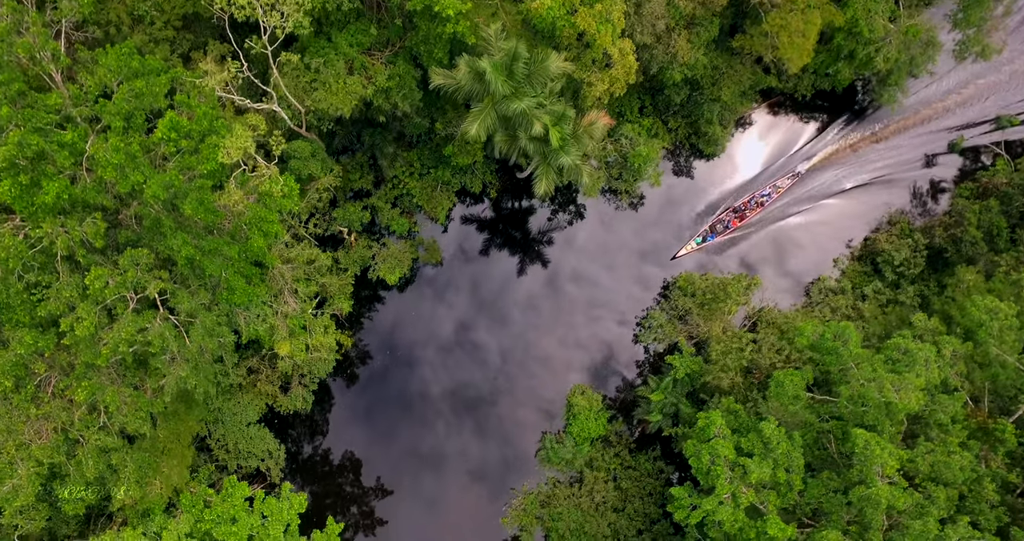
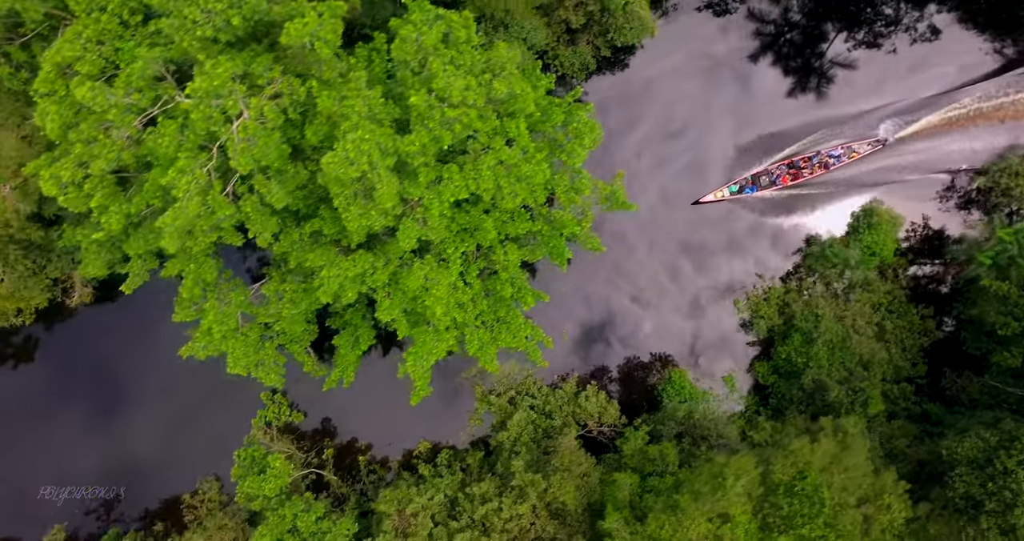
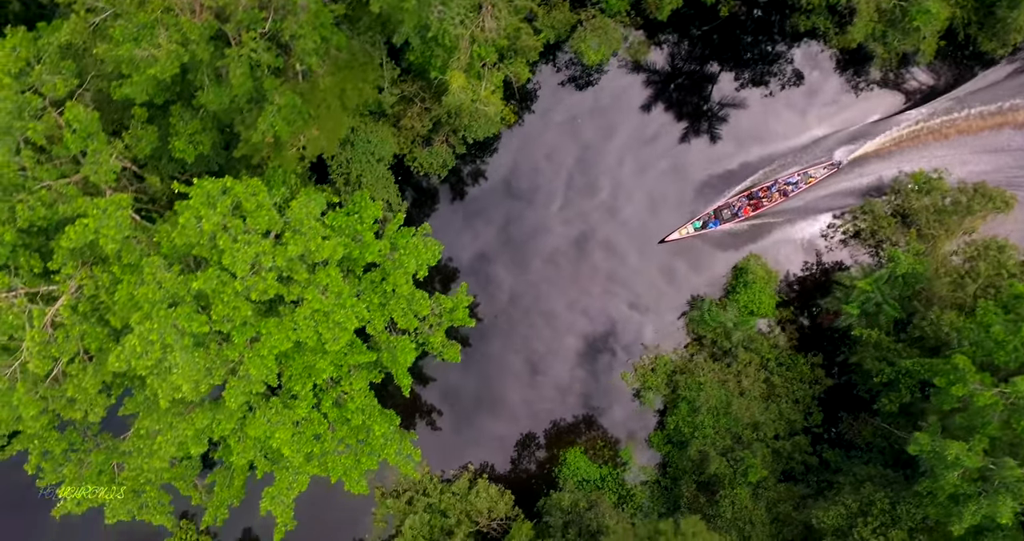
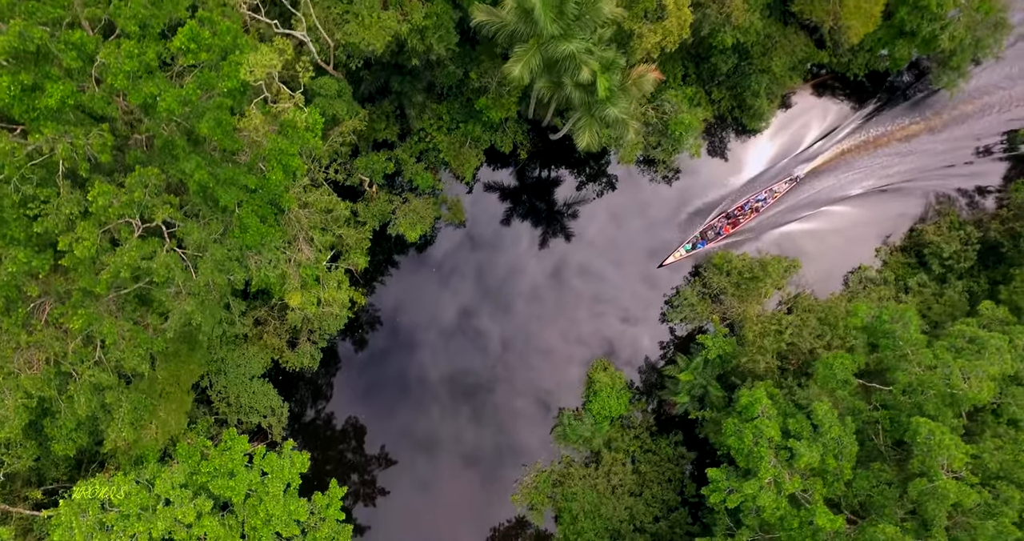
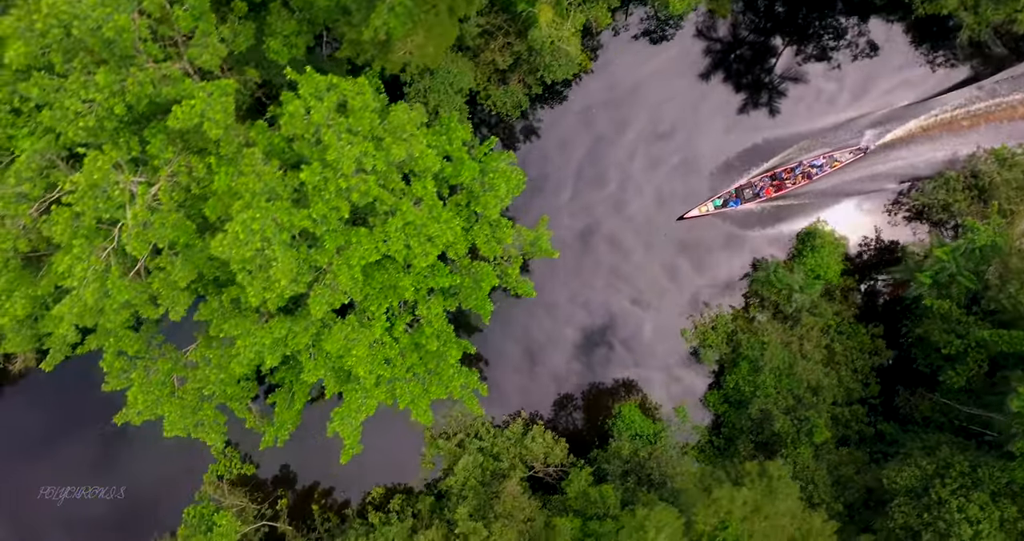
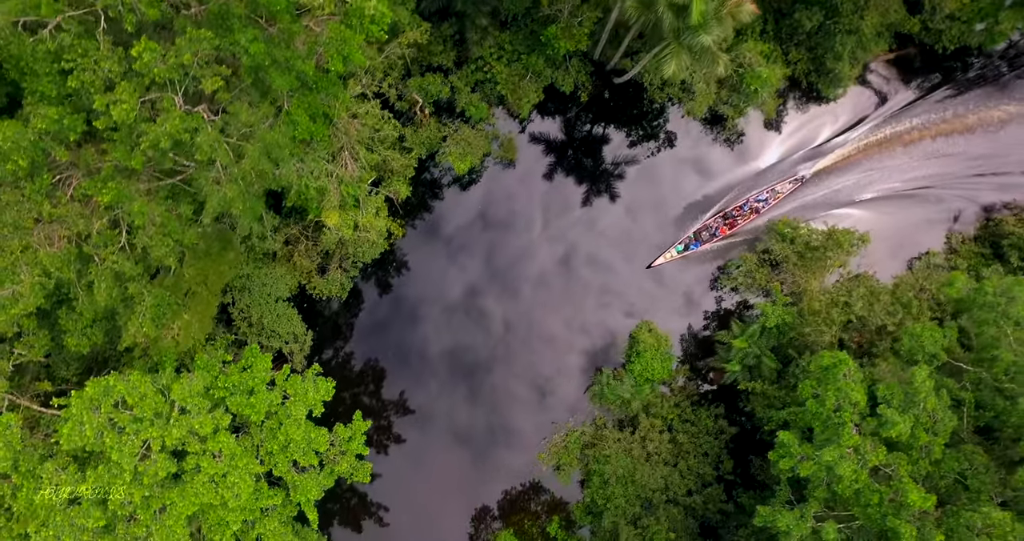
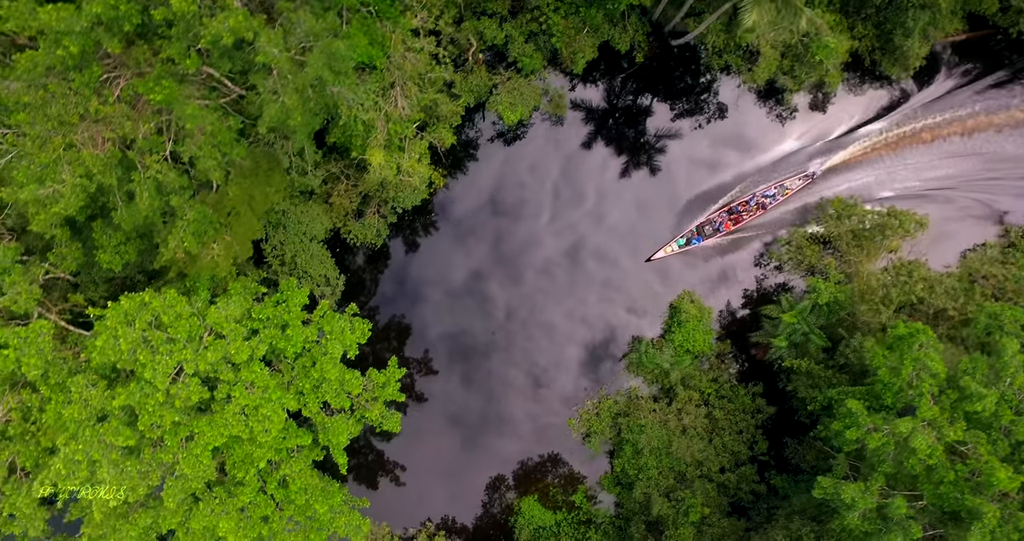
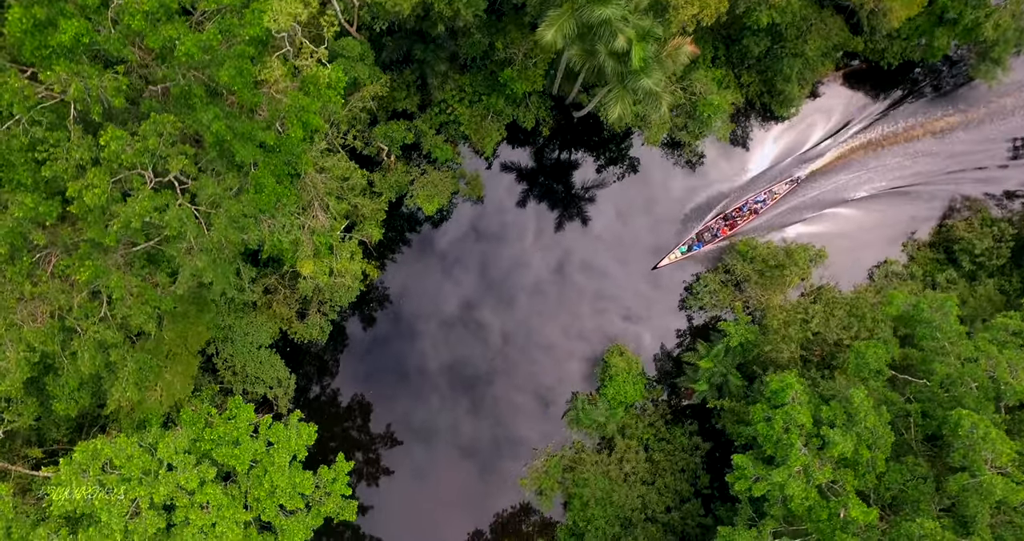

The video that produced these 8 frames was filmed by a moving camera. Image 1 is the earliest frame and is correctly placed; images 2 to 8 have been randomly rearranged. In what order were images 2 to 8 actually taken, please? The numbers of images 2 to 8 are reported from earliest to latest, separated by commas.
4, 8, 6, 7, 3, 5, 2
